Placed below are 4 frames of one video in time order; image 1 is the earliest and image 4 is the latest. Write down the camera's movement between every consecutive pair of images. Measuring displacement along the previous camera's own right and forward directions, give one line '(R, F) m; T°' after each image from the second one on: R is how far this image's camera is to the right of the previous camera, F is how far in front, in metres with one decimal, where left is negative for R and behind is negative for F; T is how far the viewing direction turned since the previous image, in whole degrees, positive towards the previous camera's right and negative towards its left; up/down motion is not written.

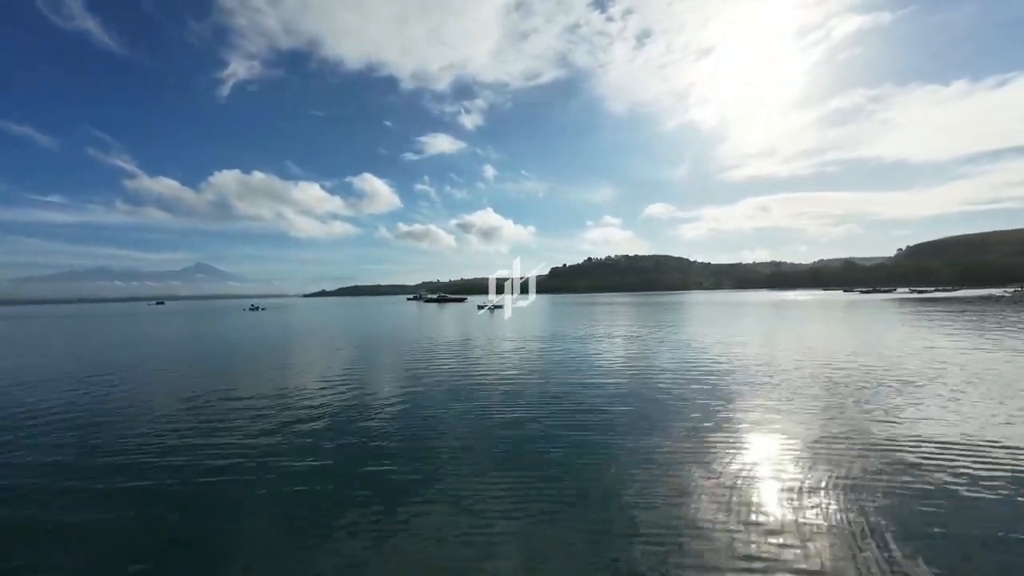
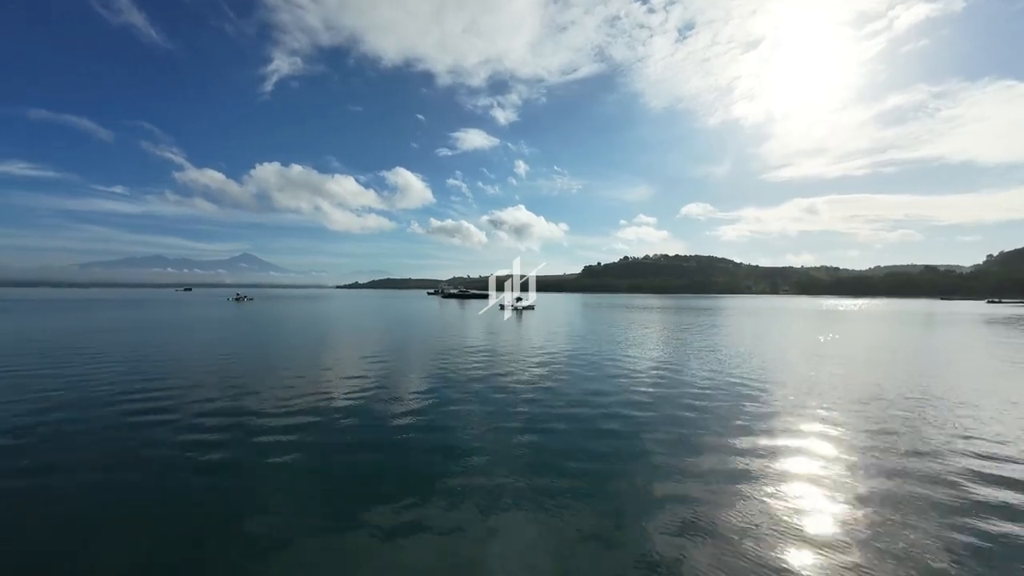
(+0.2, +2.4) m; -4°
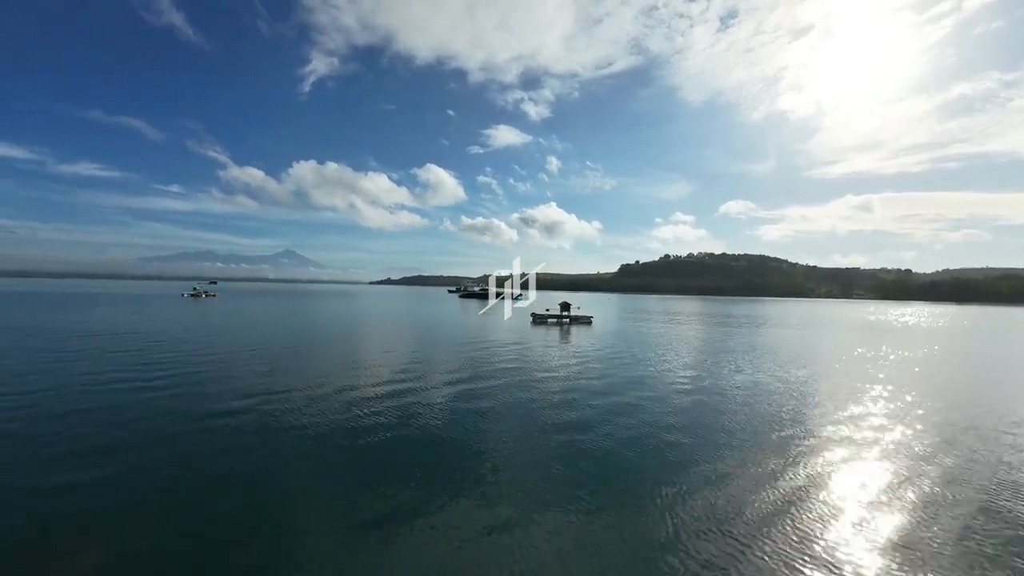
(+0.2, +2.9) m; -4°
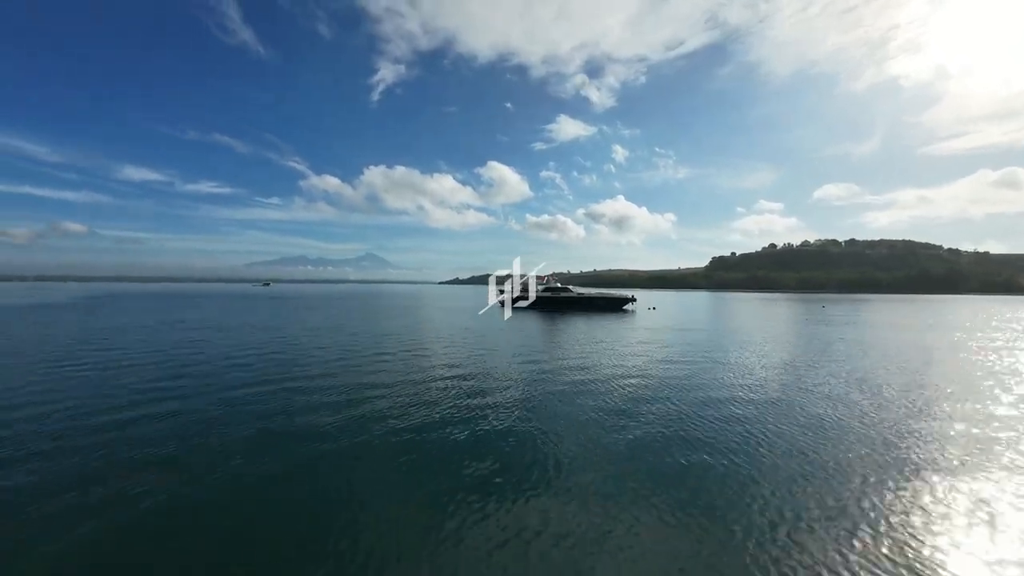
(+0.7, +6.0) m; -9°
